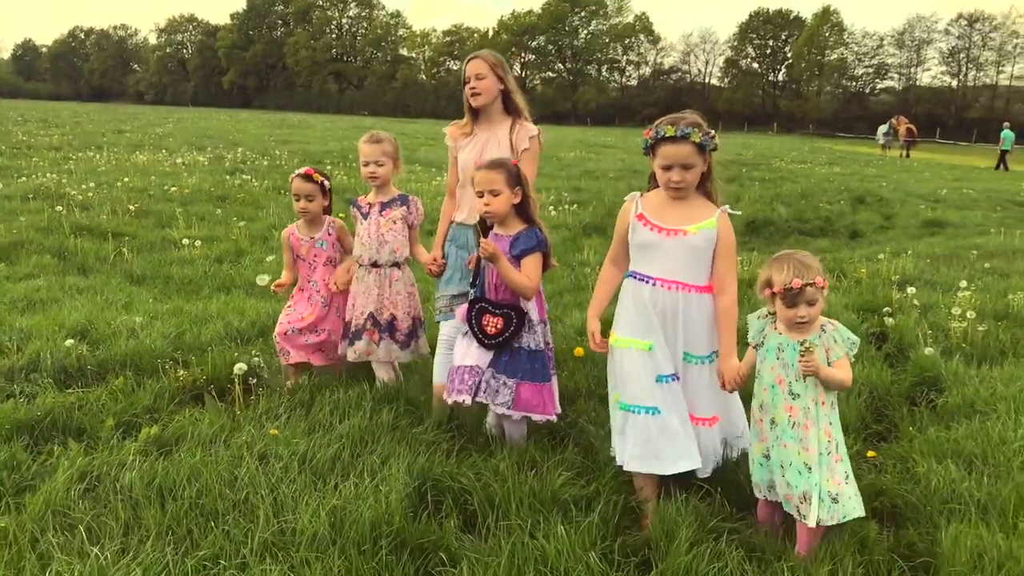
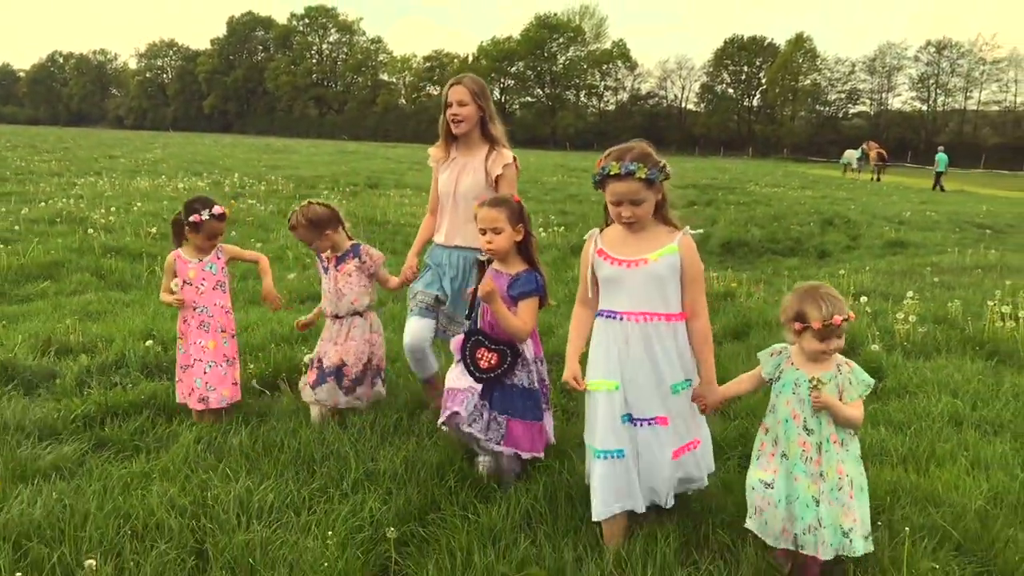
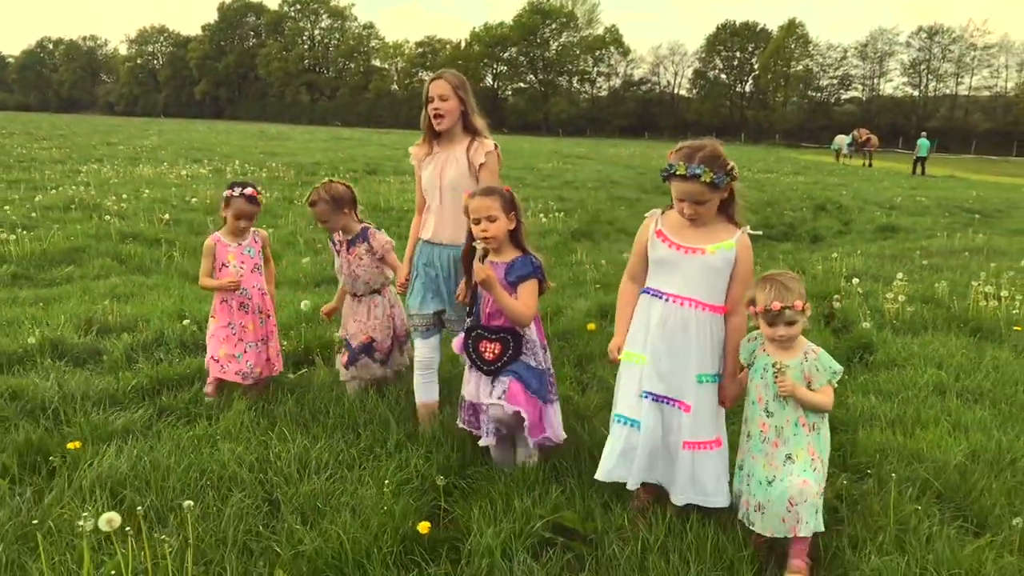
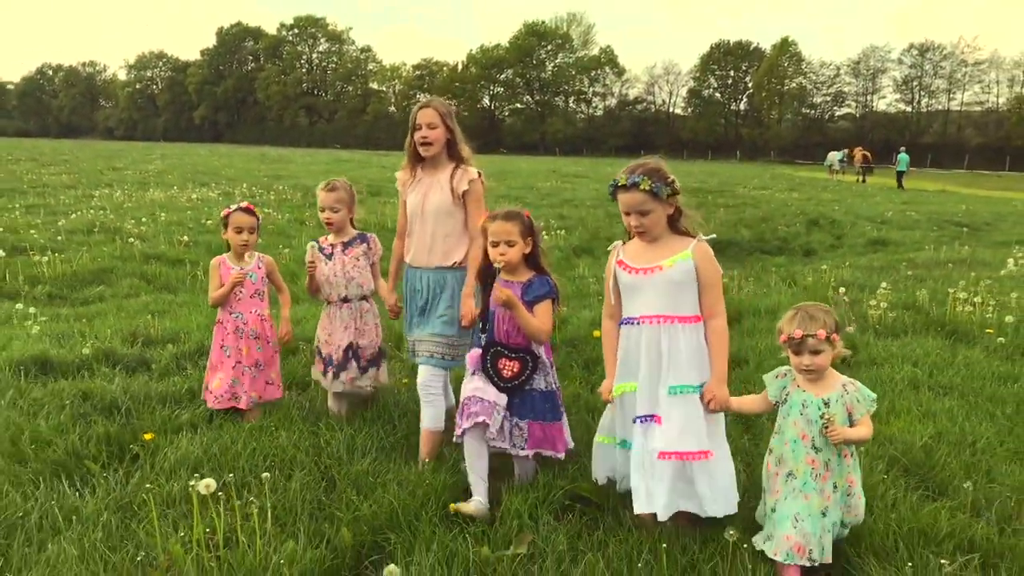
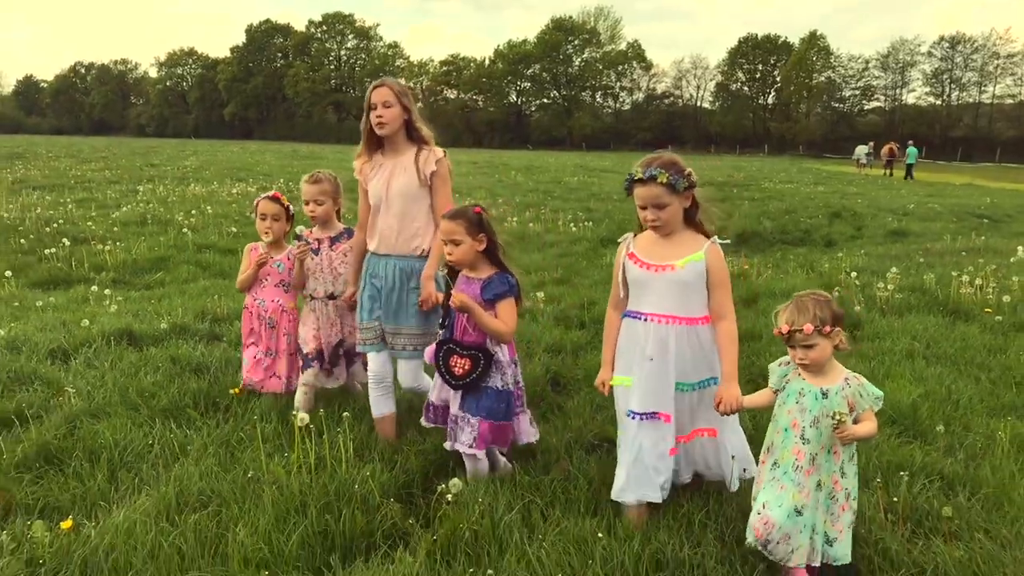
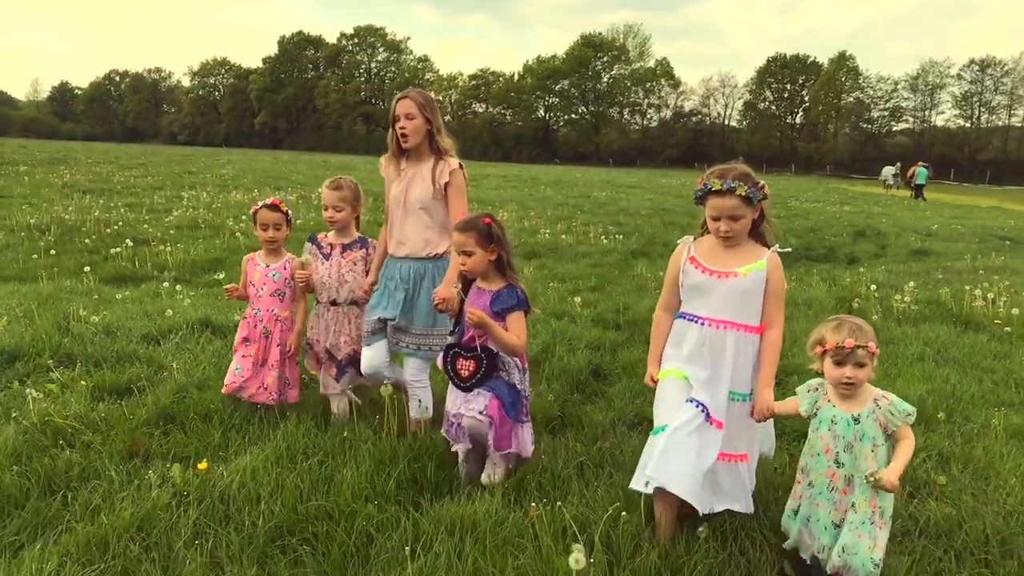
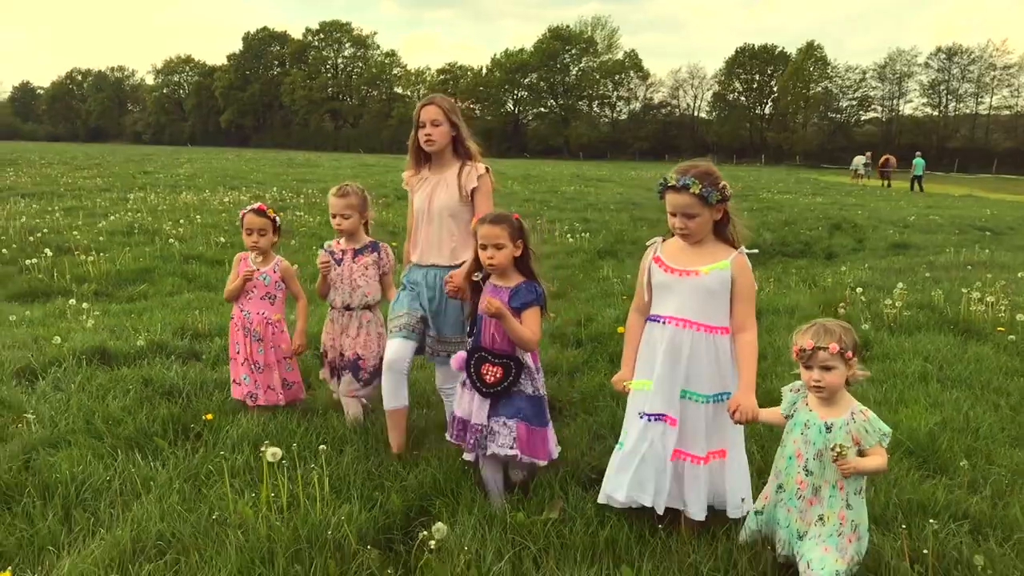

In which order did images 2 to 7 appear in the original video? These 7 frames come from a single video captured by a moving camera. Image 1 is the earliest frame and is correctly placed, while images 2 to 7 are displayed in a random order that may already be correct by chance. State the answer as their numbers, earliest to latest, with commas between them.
2, 3, 4, 7, 5, 6
